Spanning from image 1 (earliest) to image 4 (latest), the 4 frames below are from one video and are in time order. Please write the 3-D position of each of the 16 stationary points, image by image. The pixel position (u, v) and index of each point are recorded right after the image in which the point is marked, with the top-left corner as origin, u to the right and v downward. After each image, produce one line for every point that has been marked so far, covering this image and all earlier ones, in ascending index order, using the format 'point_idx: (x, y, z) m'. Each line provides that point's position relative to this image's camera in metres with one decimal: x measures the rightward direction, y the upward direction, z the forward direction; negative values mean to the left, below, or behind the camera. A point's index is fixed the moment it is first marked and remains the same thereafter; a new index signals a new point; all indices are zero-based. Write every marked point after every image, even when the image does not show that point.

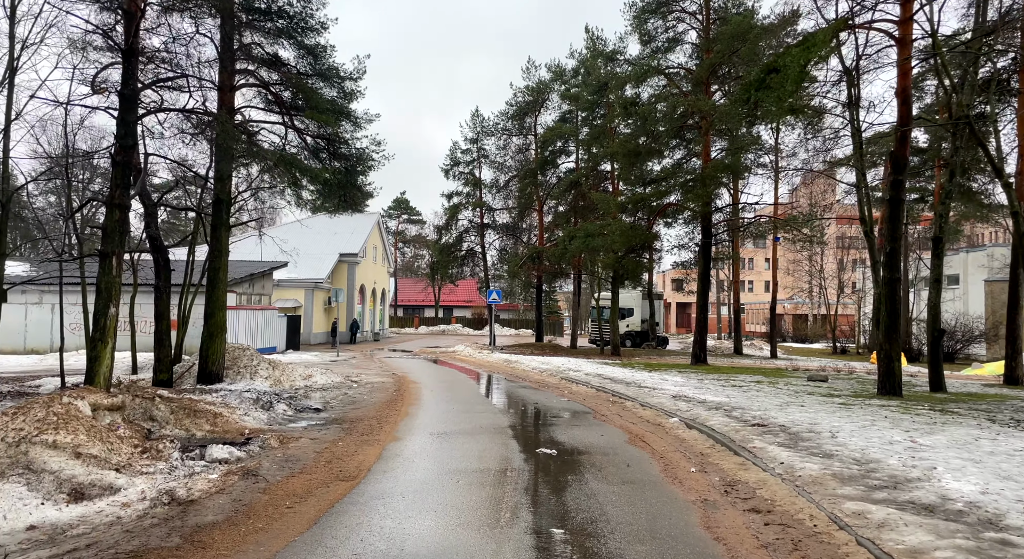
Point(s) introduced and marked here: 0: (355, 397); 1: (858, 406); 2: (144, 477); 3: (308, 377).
0: (-2.8, -2.1, +12.5) m
1: (+5.3, -2.0, +10.7) m
2: (-3.1, -1.7, +5.9) m
3: (-4.2, -2.0, +14.3) m
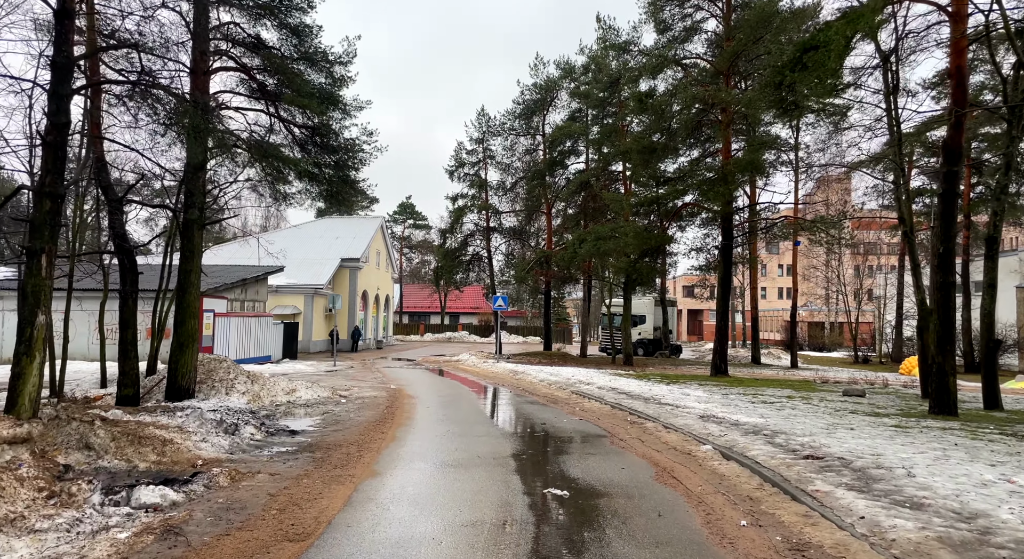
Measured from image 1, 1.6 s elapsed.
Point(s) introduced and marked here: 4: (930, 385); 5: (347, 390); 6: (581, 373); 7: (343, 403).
0: (-2.7, -2.2, +11.1) m
1: (+5.4, -2.0, +9.3) m
2: (-3.1, -1.7, +4.5) m
3: (-4.1, -2.1, +13.0) m
4: (+7.1, -1.8, +11.9) m
5: (-3.5, -2.3, +14.8) m
6: (+1.8, -2.5, +18.6) m
7: (-3.1, -2.2, +12.6) m
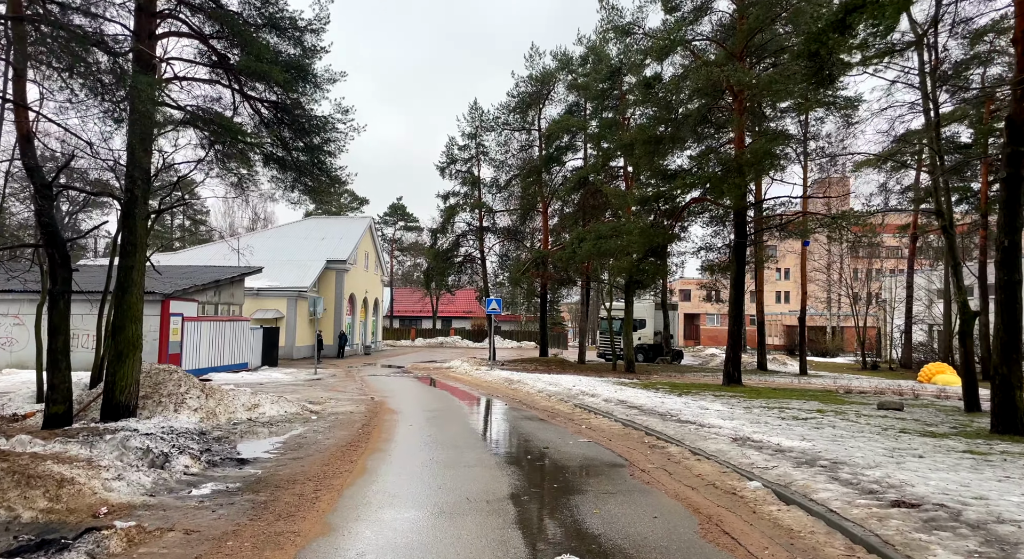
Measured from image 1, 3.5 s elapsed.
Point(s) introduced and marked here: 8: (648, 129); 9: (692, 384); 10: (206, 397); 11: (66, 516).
0: (-2.8, -2.1, +9.4) m
1: (+5.4, -2.0, +7.7) m
2: (-3.1, -1.6, +2.8) m
3: (-4.2, -2.1, +11.3) m
4: (+7.1, -1.8, +10.4) m
5: (-3.6, -2.3, +13.2) m
6: (+1.7, -2.5, +17.0) m
7: (-3.1, -2.2, +11.0) m
8: (+3.9, +4.3, +19.8) m
9: (+4.7, -2.8, +18.5) m
10: (-4.7, -1.8, +10.8) m
11: (-3.5, -1.8, +5.4) m
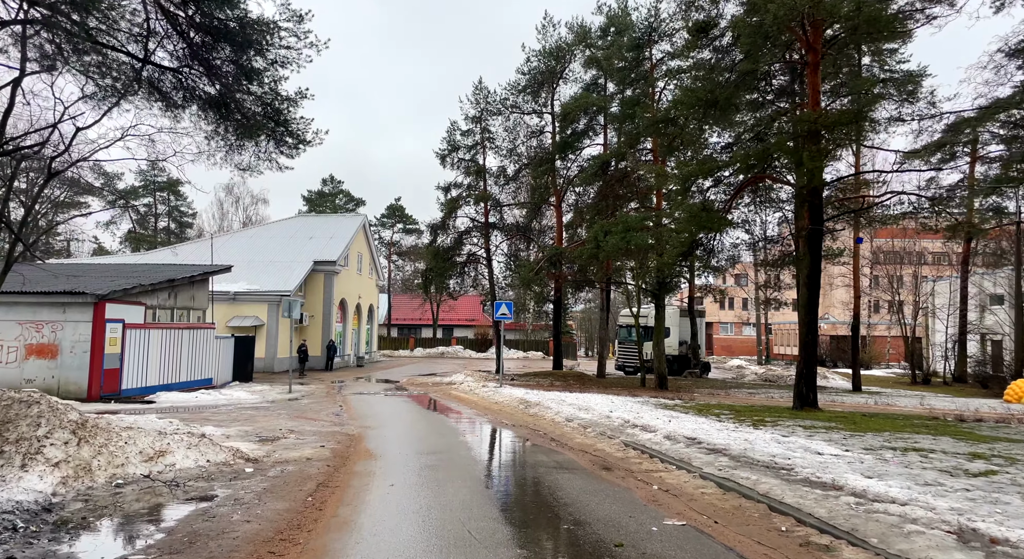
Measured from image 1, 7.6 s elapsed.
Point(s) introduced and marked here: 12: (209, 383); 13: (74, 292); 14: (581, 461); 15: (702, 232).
0: (-2.4, -2.0, +5.8) m
1: (+5.7, -1.8, +4.0) m
2: (-2.8, -1.3, -0.8) m
3: (-3.8, -1.9, +7.6) m
4: (+7.4, -1.6, +6.7) m
5: (-3.2, -2.2, +9.5) m
6: (+2.1, -2.4, +13.3) m
7: (-2.8, -2.0, +7.3) m
8: (+4.3, +4.3, +16.2) m
9: (+5.1, -2.7, +14.8) m
10: (-4.4, -1.7, +7.2) m
11: (-3.1, -1.6, +1.8) m
12: (-8.4, -2.8, +19.4) m
13: (-9.4, -0.3, +15.0) m
14: (+0.8, -2.3, +8.8) m
15: (+4.6, +1.1, +17.5) m
